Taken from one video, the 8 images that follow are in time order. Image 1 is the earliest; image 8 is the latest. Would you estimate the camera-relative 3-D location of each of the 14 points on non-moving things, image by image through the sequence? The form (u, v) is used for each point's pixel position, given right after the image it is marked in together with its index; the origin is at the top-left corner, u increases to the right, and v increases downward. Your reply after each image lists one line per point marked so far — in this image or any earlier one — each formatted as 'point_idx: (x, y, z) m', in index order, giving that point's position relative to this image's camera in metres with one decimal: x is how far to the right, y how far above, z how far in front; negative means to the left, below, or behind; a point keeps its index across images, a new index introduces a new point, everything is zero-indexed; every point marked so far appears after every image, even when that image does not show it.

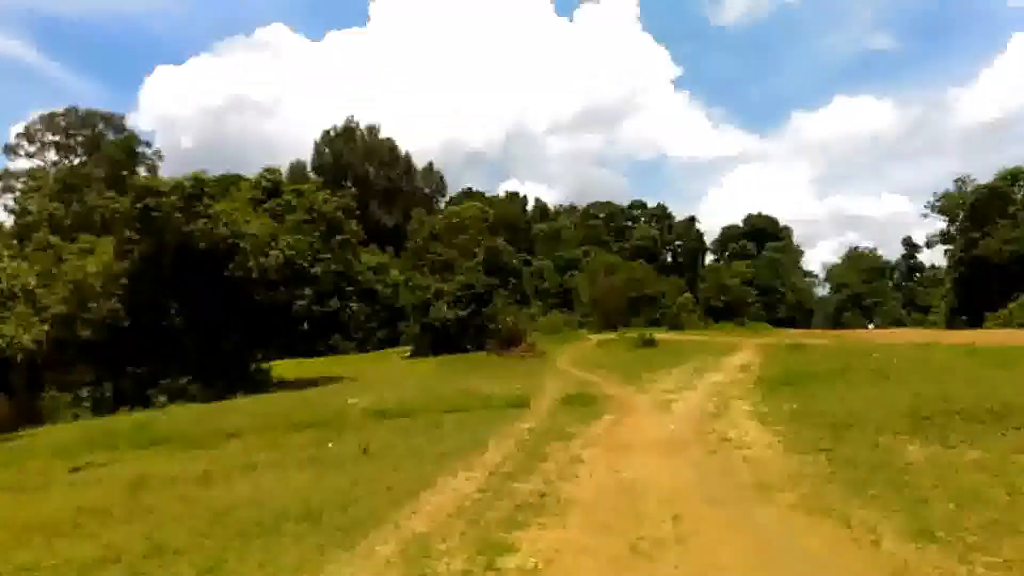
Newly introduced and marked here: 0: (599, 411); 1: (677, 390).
0: (+1.3, -2.0, +15.1) m
1: (+3.1, -2.0, +18.6) m
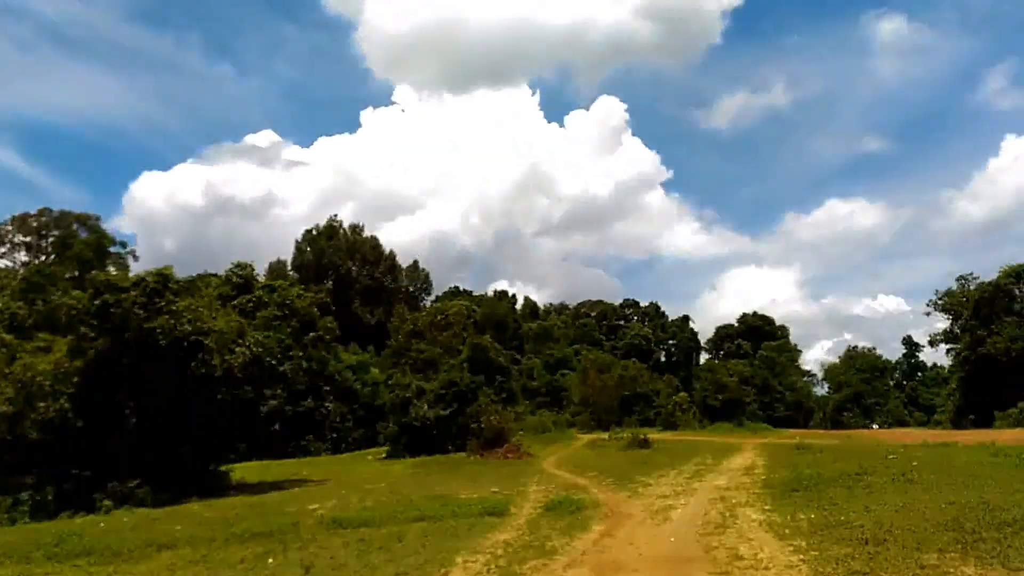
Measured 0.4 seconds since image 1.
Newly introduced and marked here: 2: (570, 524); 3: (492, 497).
0: (+1.0, -3.2, +13.4) m
1: (+2.8, -3.6, +16.9) m
2: (+0.8, -3.1, +12.8) m
3: (-0.5, -4.2, +19.7) m
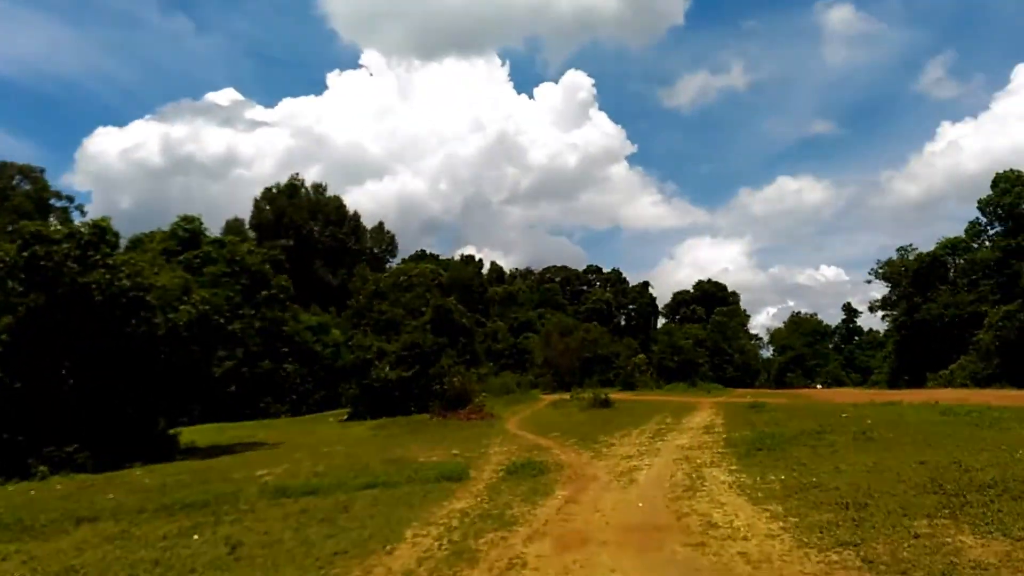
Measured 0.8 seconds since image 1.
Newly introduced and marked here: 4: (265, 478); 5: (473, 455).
0: (+0.4, -2.6, +12.7) m
1: (+2.1, -2.8, +16.2) m
2: (+0.2, -2.5, +12.1) m
3: (-1.2, -3.3, +18.9) m
4: (-4.9, -3.8, +19.7) m
5: (-0.7, -3.3, +19.0) m
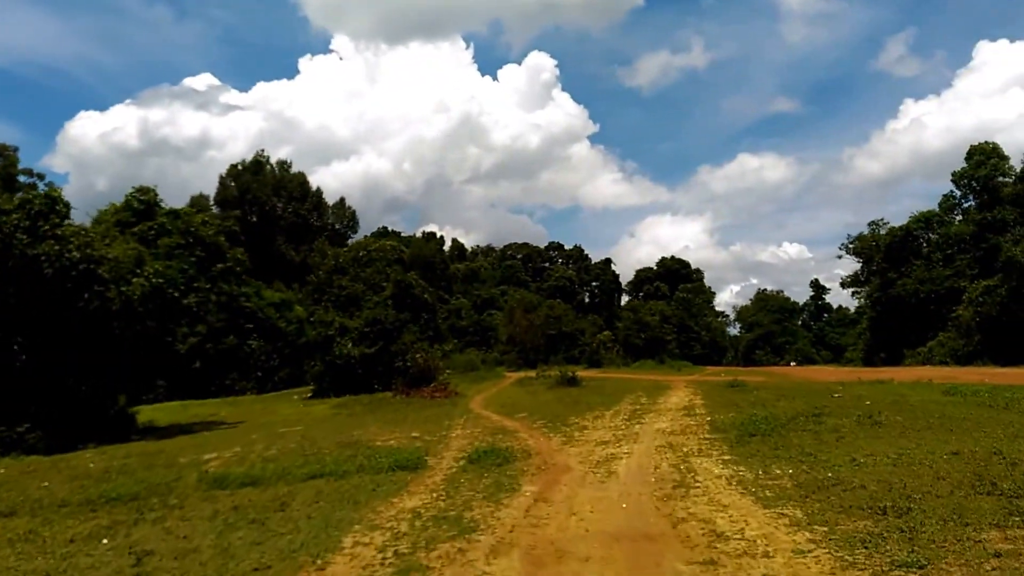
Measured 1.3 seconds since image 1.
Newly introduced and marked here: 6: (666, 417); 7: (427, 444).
0: (0.0, -2.2, +11.1) m
1: (+1.6, -2.3, +14.7) m
2: (-0.2, -2.1, +10.5) m
3: (-1.9, -2.8, +17.3) m
4: (-5.6, -3.2, +18.0) m
5: (-1.3, -2.7, +17.5) m
6: (+3.1, -2.6, +19.4) m
7: (-1.5, -2.7, +17.3) m
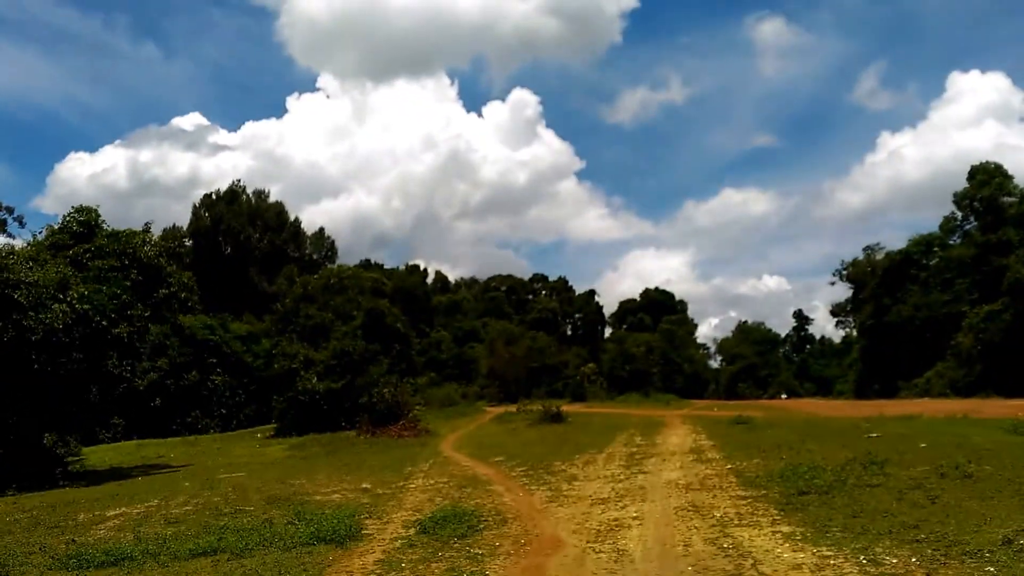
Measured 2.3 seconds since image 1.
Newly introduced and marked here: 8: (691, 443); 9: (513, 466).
0: (-0.3, -2.2, +7.6) m
1: (+1.2, -2.5, +11.3) m
2: (-0.4, -2.1, +7.1) m
3: (-2.3, -3.0, +13.8) m
4: (-6.0, -3.5, +14.4) m
5: (-1.7, -3.0, +13.9) m
6: (+2.6, -2.9, +16.0) m
7: (-1.9, -3.0, +13.8) m
8: (+3.6, -3.2, +19.9) m
9: (0.0, -3.2, +17.5) m
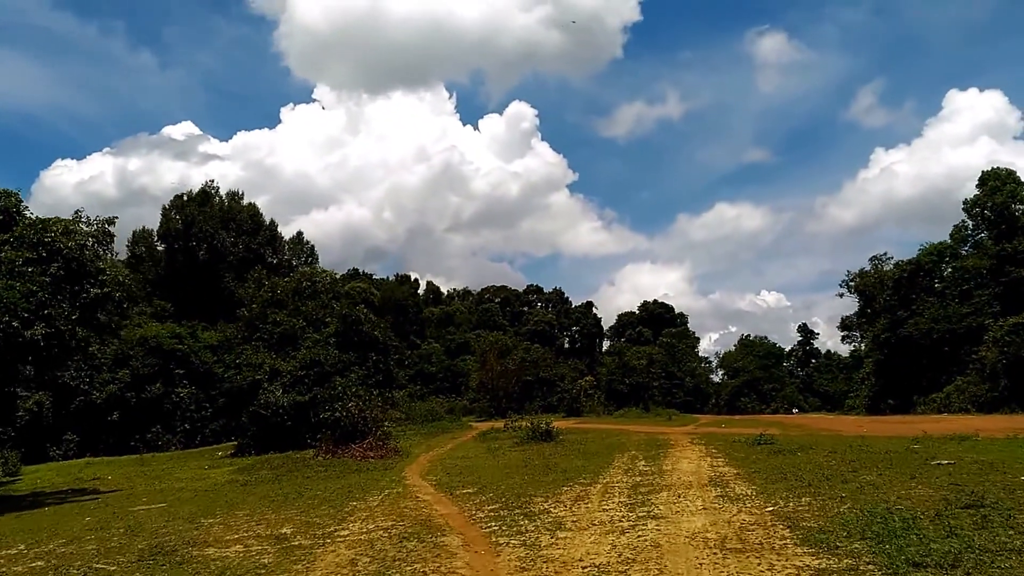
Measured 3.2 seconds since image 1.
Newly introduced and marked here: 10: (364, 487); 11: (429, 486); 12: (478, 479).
0: (-0.6, -1.8, +3.8) m
1: (+0.8, -2.2, +7.4) m
2: (-0.8, -1.7, +3.2) m
3: (-2.7, -2.7, +9.9) m
4: (-6.4, -3.2, +10.5) m
5: (-2.1, -2.7, +10.0) m
6: (+2.2, -2.6, +12.1) m
7: (-2.3, -2.7, +9.9) m
8: (+3.2, -3.0, +16.0) m
9: (-0.4, -3.0, +13.6) m
10: (-2.6, -3.6, +17.9) m
11: (-1.5, -3.5, +17.4) m
12: (-0.6, -3.5, +18.0) m
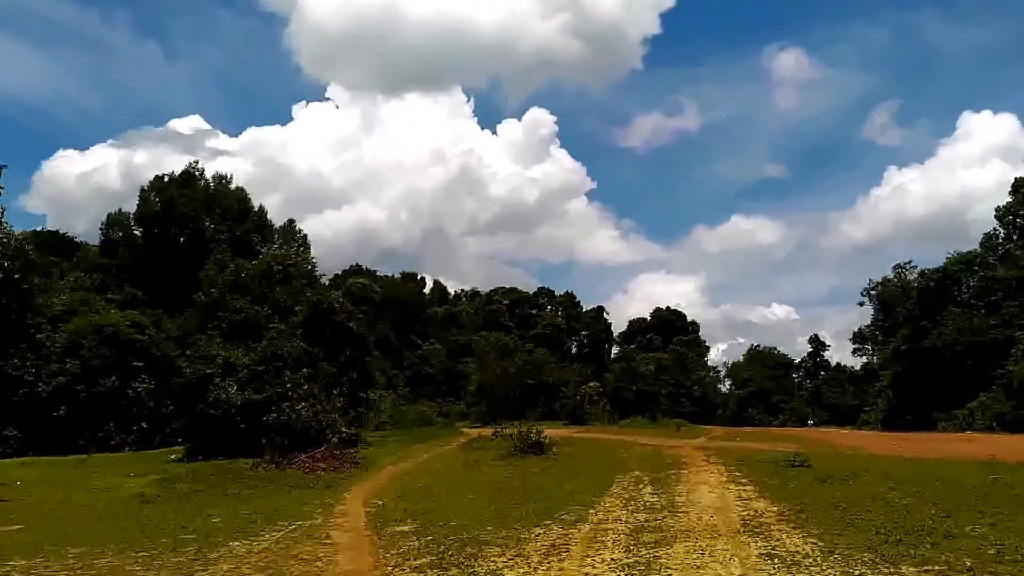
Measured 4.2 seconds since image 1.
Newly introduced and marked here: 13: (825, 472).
0: (-1.2, -1.3, -0.6) m
1: (+0.3, -1.7, +3.1) m
2: (-1.4, -1.1, -1.1) m
3: (-3.2, -2.1, +5.6) m
4: (-6.9, -2.5, +6.2) m
5: (-2.7, -2.1, +5.7) m
6: (+1.7, -2.2, +7.7) m
7: (-2.8, -2.1, +5.5) m
8: (+2.7, -2.6, +11.6) m
9: (-0.9, -2.5, +9.3) m
10: (-3.1, -3.1, +13.6) m
11: (-2.0, -3.0, +13.1) m
12: (-1.1, -3.0, +13.6) m
13: (+5.0, -2.9, +15.4) m
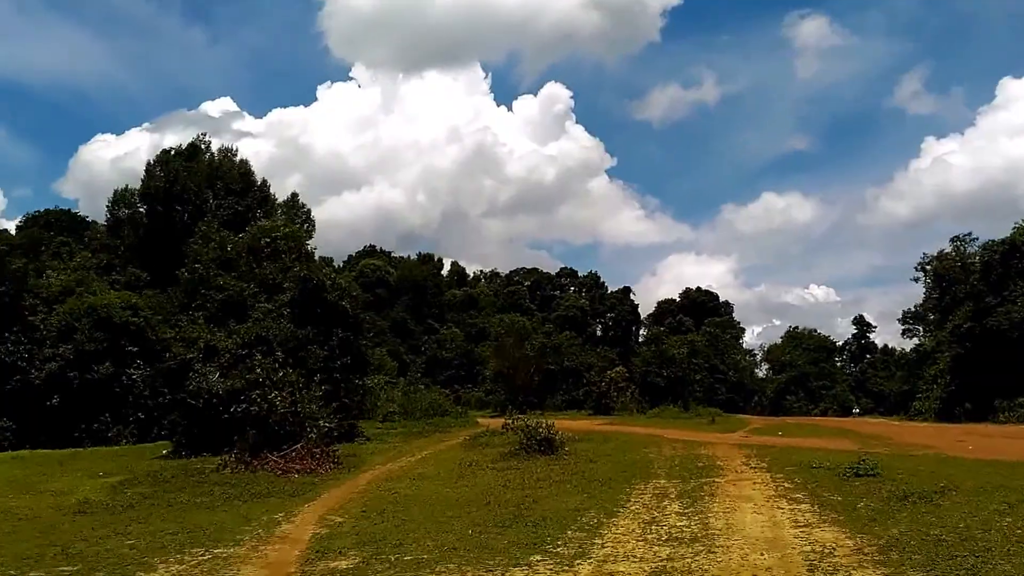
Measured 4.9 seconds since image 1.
0: (-1.8, -1.0, -3.6) m
1: (-0.2, -1.4, 0.0) m
2: (-2.0, -0.9, -4.2) m
3: (-3.6, -1.8, +2.6) m
4: (-7.3, -2.2, +3.3) m
5: (-3.1, -1.8, +2.7) m
6: (+1.4, -1.8, +4.6) m
7: (-3.3, -1.8, +2.6) m
8: (+2.5, -2.2, +8.5) m
9: (-1.2, -2.1, +6.2) m
10: (-3.3, -2.7, +10.6) m
11: (-2.2, -2.6, +10.1) m
12: (-1.3, -2.6, +10.6) m
13: (+4.9, -2.4, +12.1) m
